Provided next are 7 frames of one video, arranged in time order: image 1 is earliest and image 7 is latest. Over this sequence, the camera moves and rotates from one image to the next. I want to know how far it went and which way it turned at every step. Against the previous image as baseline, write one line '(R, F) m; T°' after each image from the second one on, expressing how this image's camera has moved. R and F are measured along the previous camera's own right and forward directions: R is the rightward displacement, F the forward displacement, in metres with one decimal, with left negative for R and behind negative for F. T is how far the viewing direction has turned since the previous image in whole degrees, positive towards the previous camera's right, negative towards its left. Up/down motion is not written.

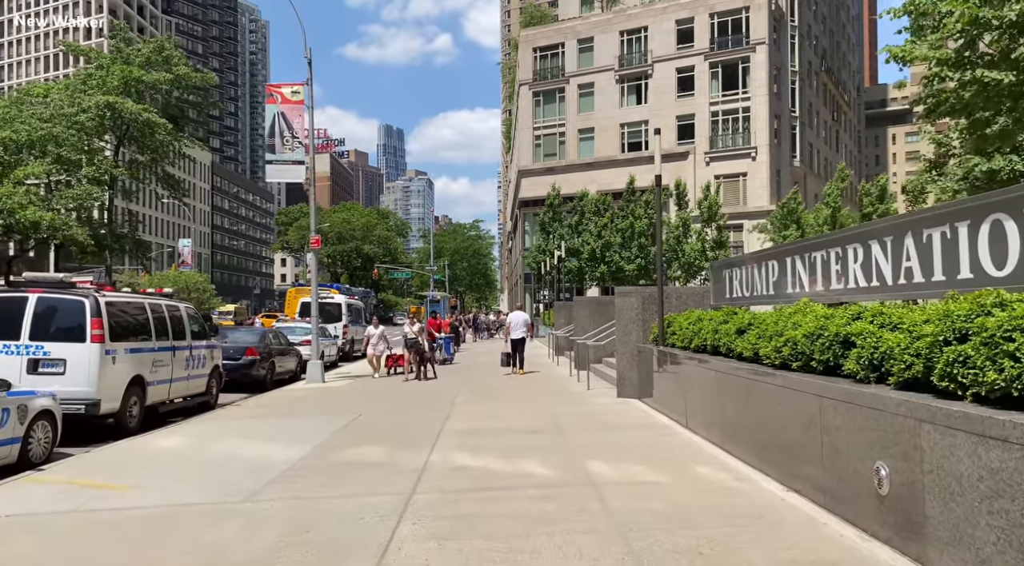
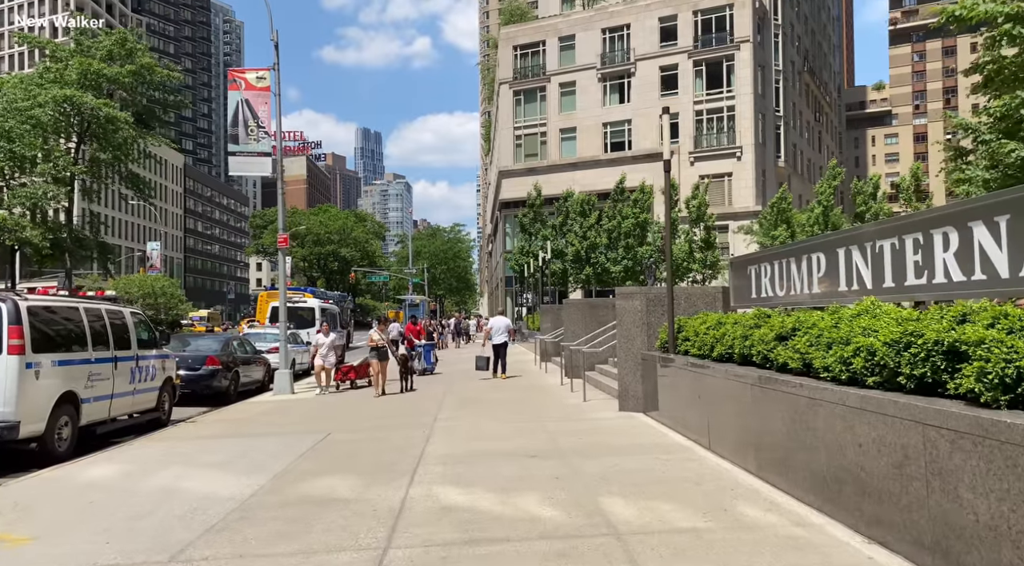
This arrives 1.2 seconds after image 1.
(-0.2, +1.5) m; +2°
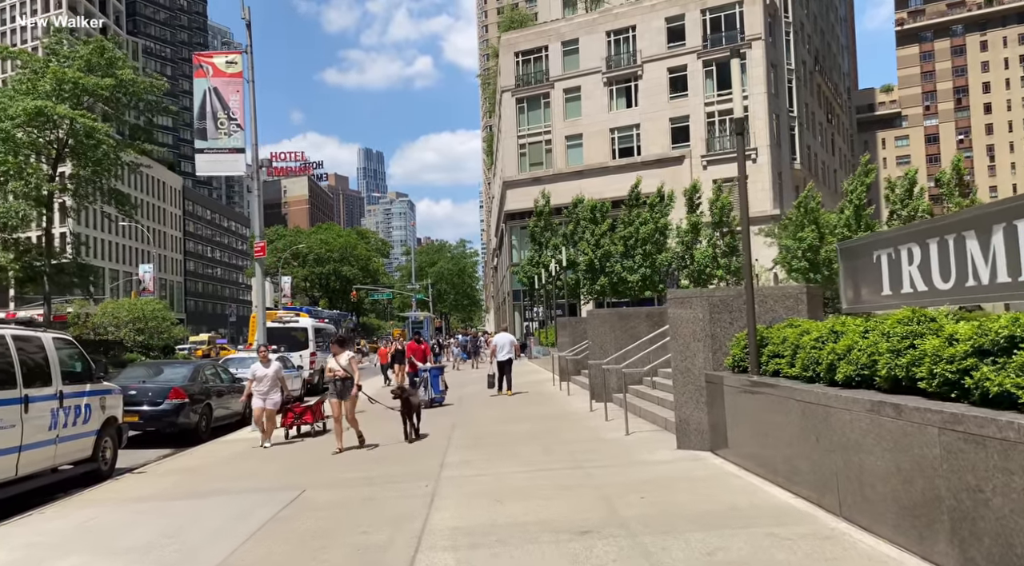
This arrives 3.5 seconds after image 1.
(-0.2, +2.6) m; 0°
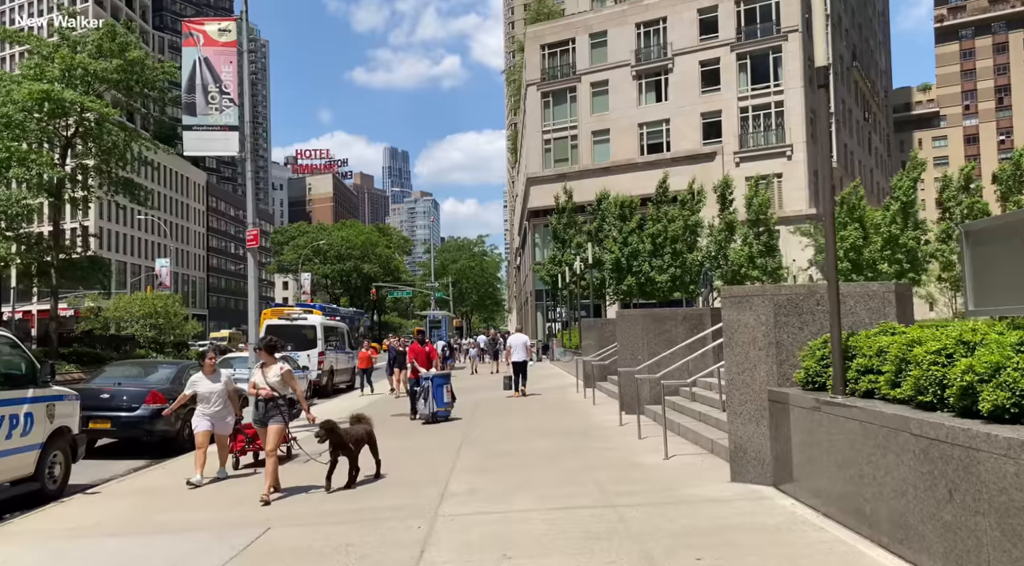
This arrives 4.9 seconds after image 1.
(+0.1, +1.7) m; -2°
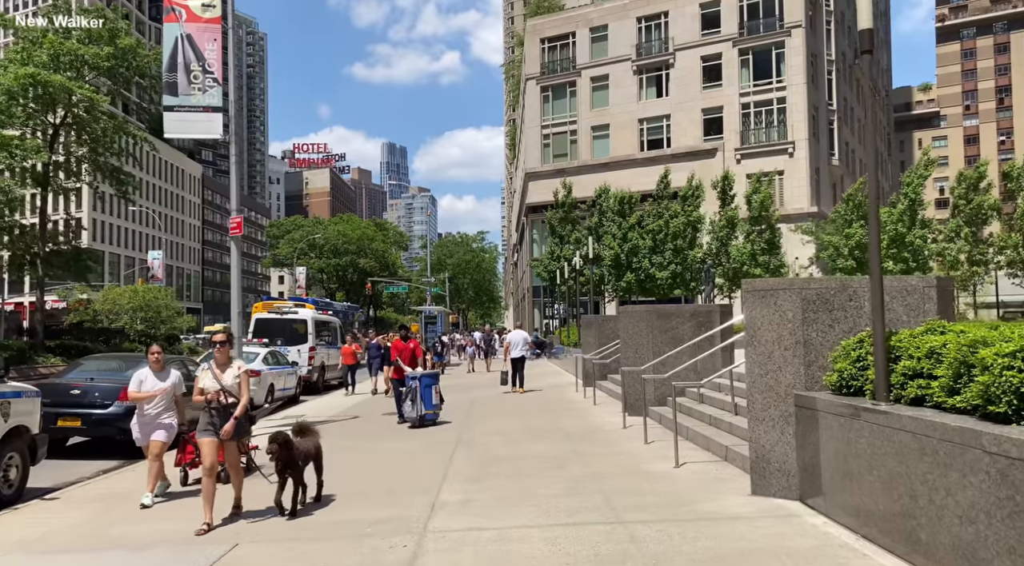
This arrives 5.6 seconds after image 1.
(0.0, +0.8) m; 0°
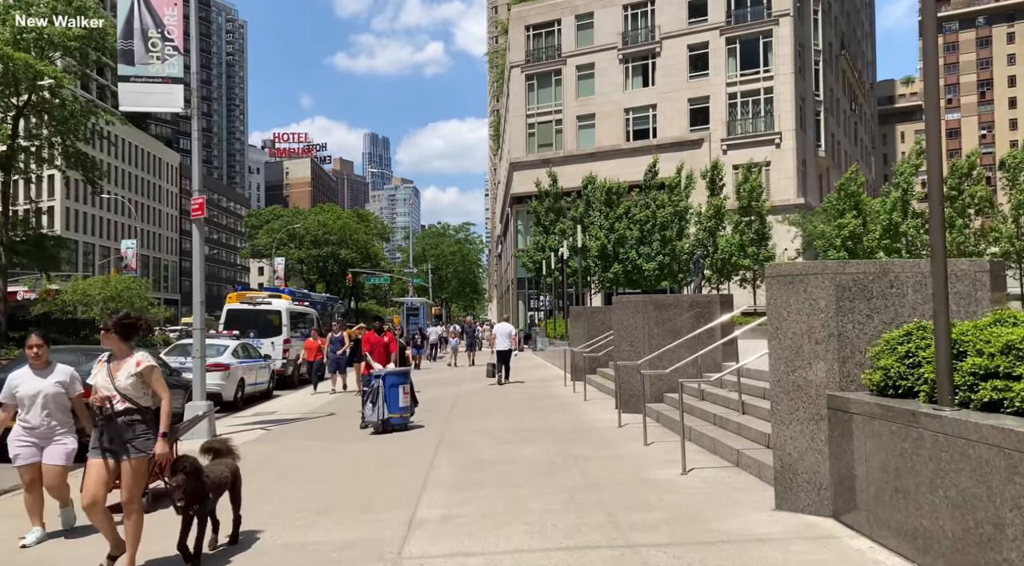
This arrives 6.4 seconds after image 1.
(-0.1, +1.0) m; +1°
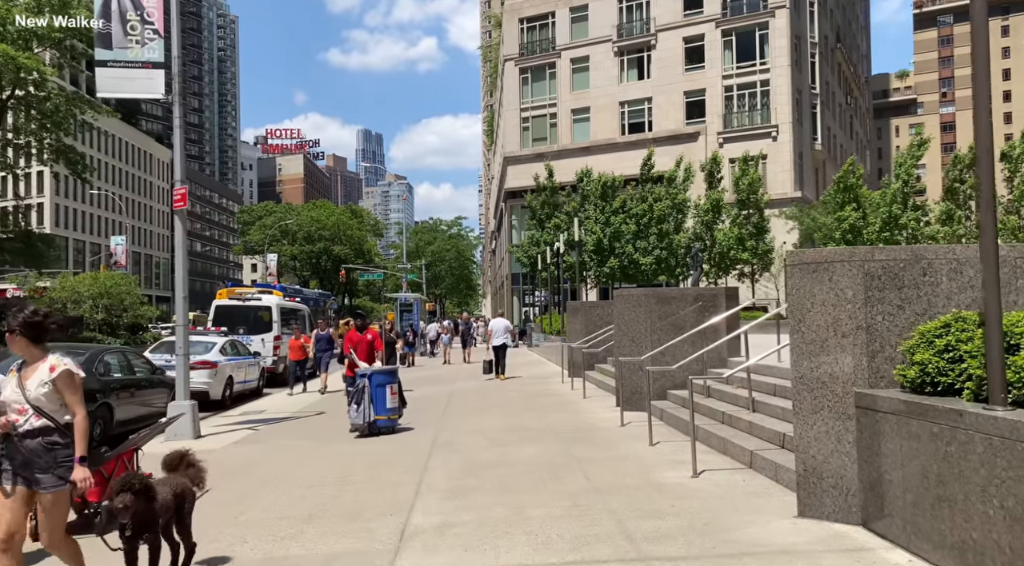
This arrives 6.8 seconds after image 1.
(0.0, +0.5) m; 0°
